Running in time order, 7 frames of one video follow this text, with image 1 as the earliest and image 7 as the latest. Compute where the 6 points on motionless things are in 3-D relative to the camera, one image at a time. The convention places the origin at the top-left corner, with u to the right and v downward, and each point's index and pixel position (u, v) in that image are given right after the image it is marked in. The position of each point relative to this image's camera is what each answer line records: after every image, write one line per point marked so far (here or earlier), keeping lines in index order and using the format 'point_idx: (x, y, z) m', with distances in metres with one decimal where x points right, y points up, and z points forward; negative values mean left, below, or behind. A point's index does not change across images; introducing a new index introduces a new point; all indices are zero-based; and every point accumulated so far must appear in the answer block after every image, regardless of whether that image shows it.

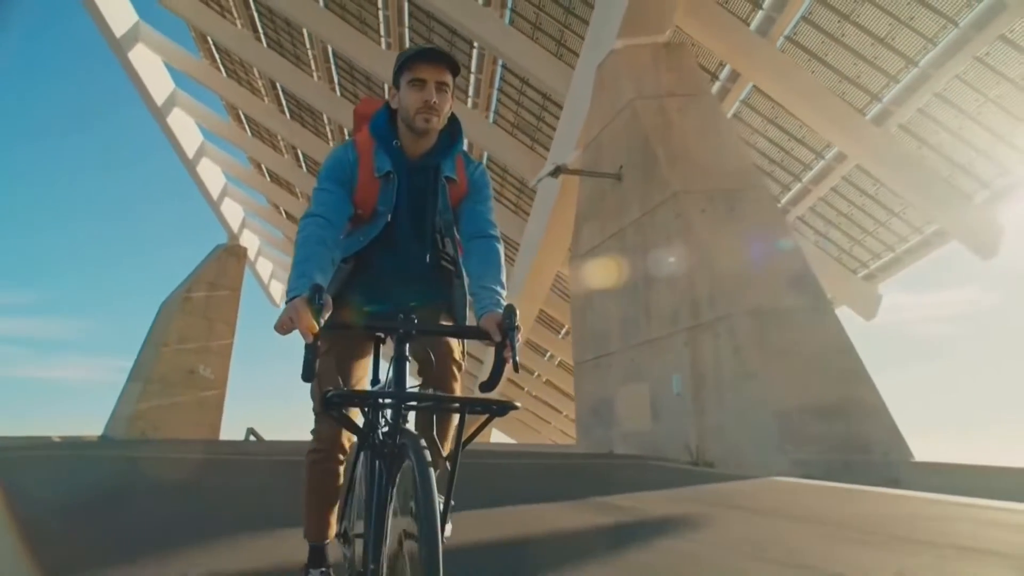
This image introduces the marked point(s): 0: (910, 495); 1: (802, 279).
0: (+2.4, -1.3, +4.5) m
1: (+2.3, +0.1, +6.0) m
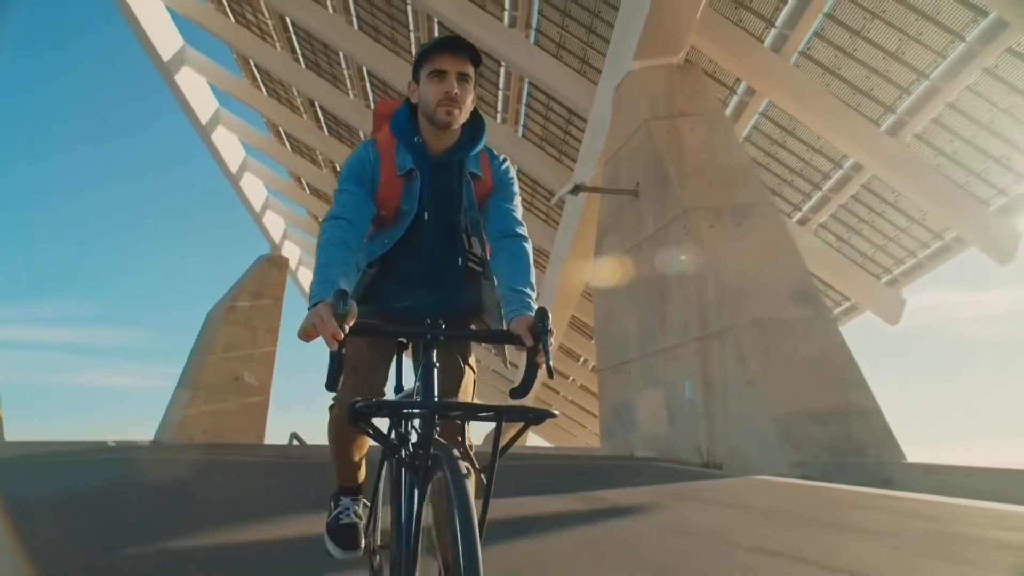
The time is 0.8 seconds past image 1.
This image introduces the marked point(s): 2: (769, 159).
0: (+2.5, -1.4, +4.8) m
1: (+2.5, 0.0, +6.3) m
2: (+4.0, +2.0, +11.6) m
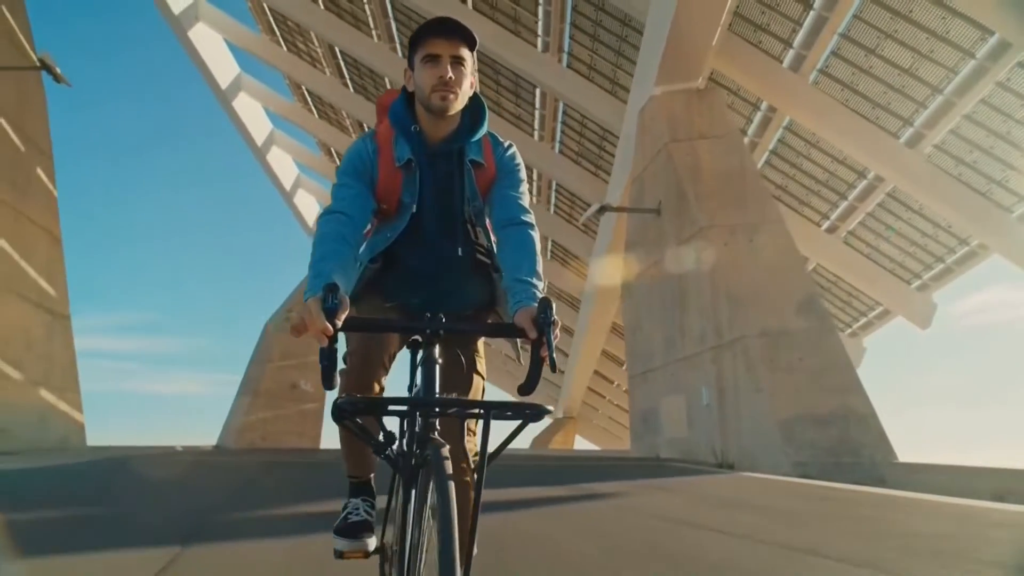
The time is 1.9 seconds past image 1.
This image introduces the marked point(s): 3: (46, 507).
0: (+2.6, -1.5, +5.3) m
1: (+2.7, -0.2, +6.8) m
2: (+4.6, +1.9, +11.9) m
3: (-2.8, -1.3, +4.3) m
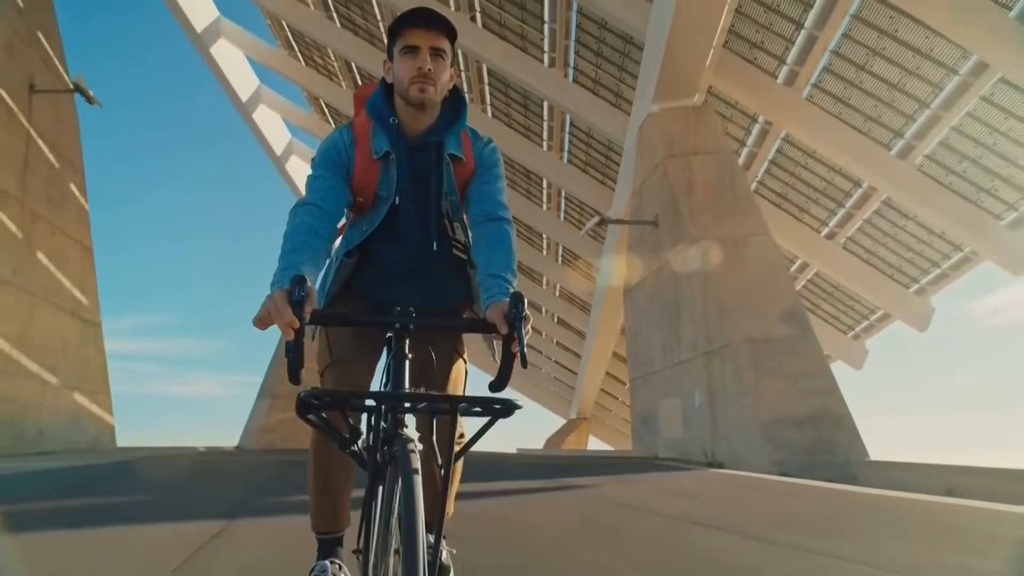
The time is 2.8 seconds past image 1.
0: (+2.6, -1.6, +5.8) m
1: (+2.7, -0.2, +7.3) m
2: (+4.7, +1.8, +12.4) m
3: (-2.8, -1.4, +4.9) m
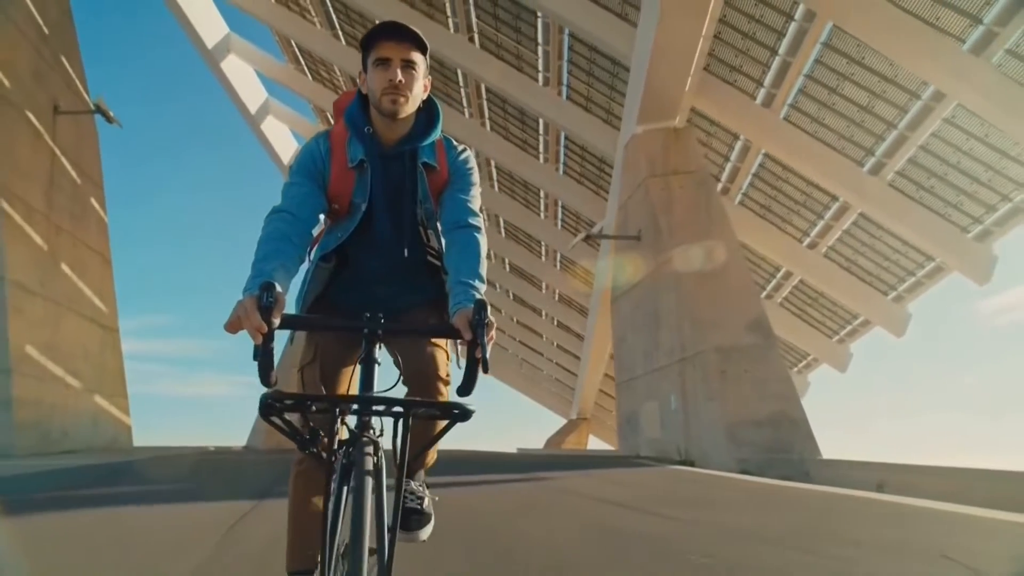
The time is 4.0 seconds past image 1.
0: (+2.5, -1.7, +6.4) m
1: (+2.6, -0.4, +7.9) m
2: (+4.6, +1.7, +13.0) m
3: (-2.9, -1.6, +5.6) m
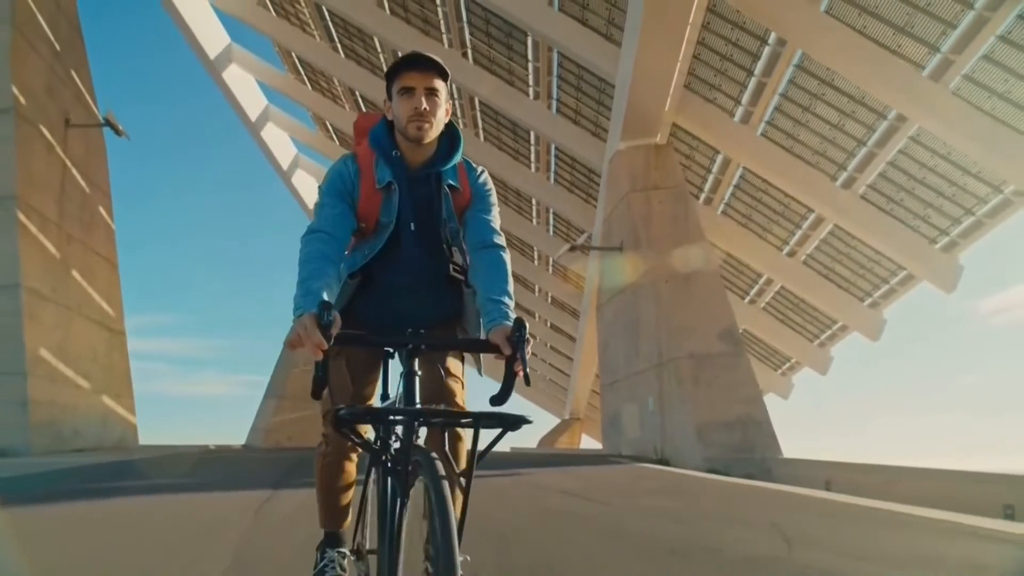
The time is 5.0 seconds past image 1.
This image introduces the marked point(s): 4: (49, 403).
0: (+2.4, -1.8, +7.0) m
1: (+2.5, -0.5, +8.5) m
2: (+4.5, +1.5, +13.6) m
3: (-3.1, -1.7, +6.2) m
4: (-6.9, -1.7, +11.1) m
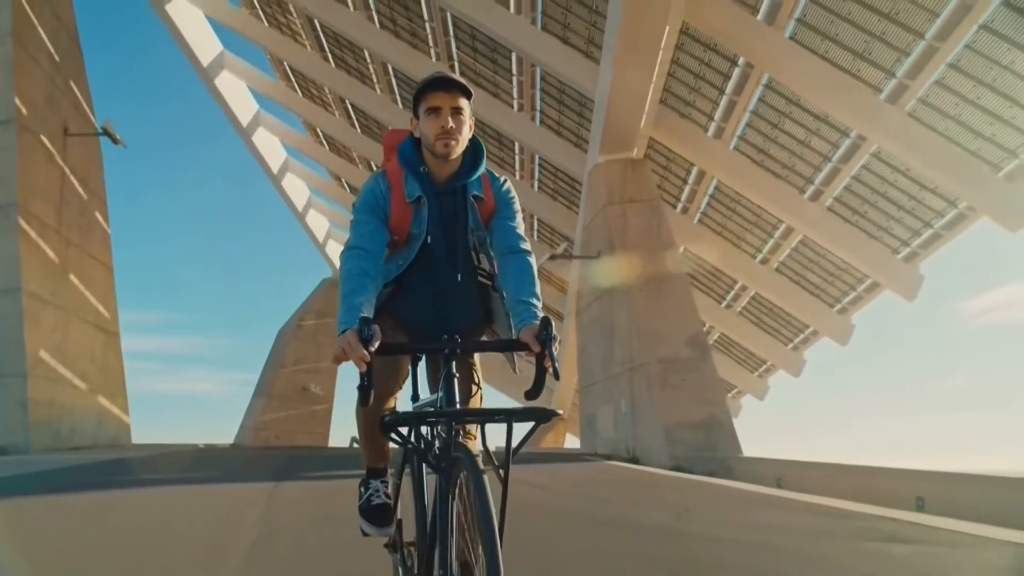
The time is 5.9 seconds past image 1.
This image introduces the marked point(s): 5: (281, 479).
0: (+2.2, -1.9, +7.6) m
1: (+2.3, -0.6, +9.1) m
2: (+4.2, +1.4, +14.2) m
3: (-3.3, -1.8, +6.7) m
4: (-7.2, -1.8, +11.5) m
5: (-2.4, -2.0, +7.8) m
